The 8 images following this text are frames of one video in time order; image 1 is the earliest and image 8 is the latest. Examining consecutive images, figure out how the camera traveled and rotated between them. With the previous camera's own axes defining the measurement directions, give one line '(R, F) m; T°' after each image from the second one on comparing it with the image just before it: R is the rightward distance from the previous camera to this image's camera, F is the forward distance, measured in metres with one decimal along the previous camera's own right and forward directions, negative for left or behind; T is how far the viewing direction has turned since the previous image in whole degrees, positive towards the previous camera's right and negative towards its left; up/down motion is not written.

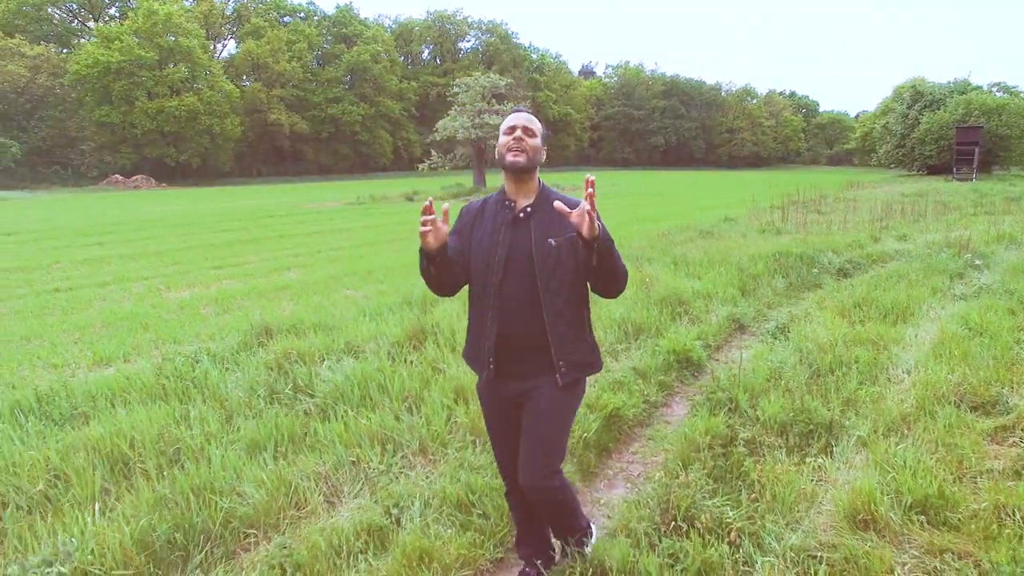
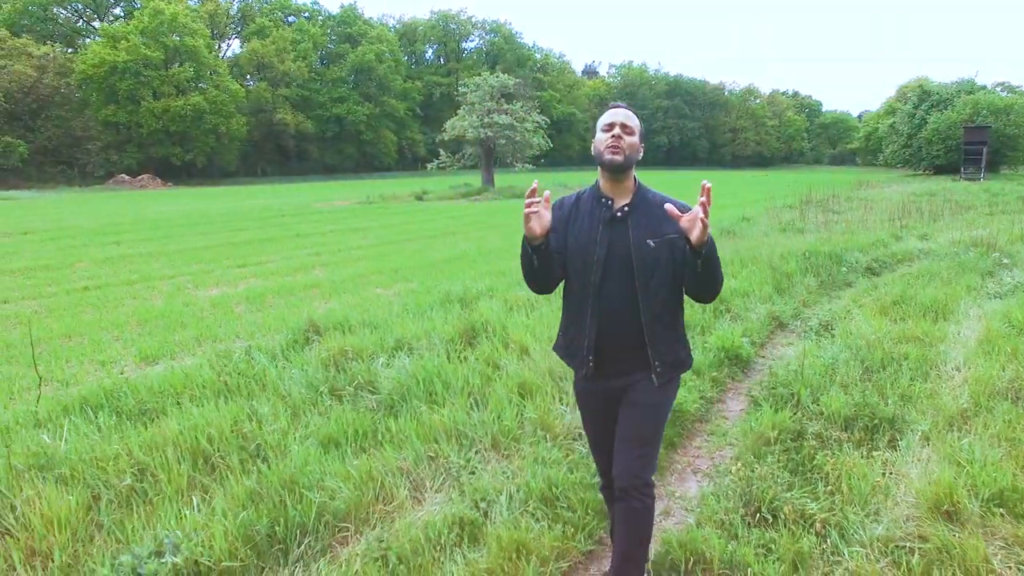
(-0.4, -0.1) m; 0°
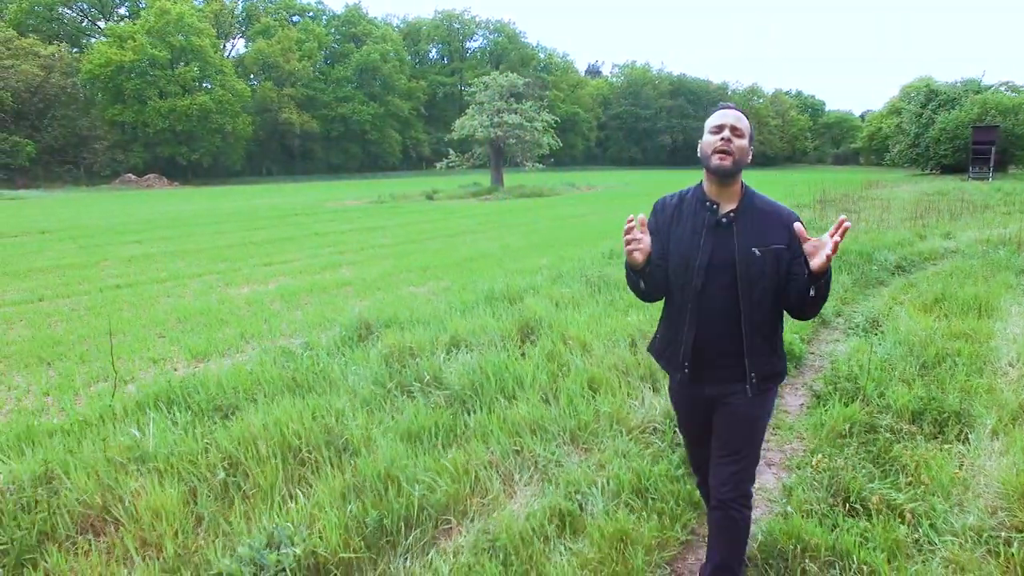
(-0.4, -0.1) m; 0°
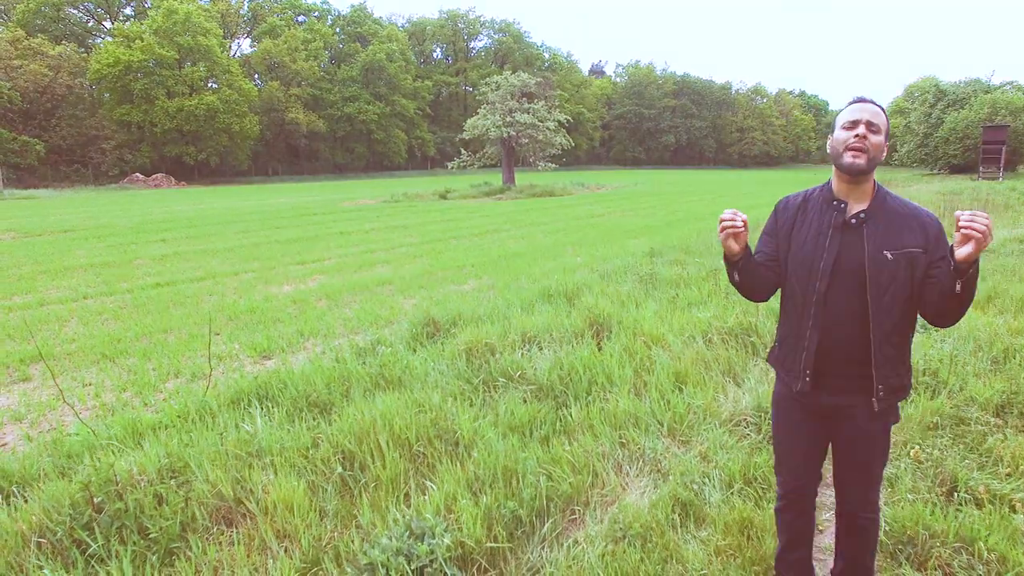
(-0.5, -0.1) m; 0°
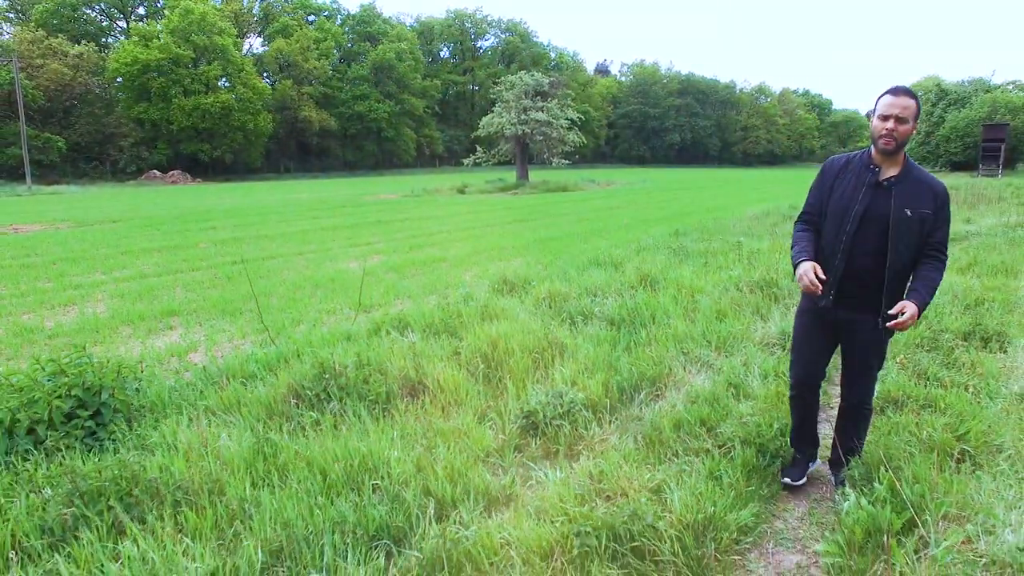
(-0.6, -1.4) m; 0°
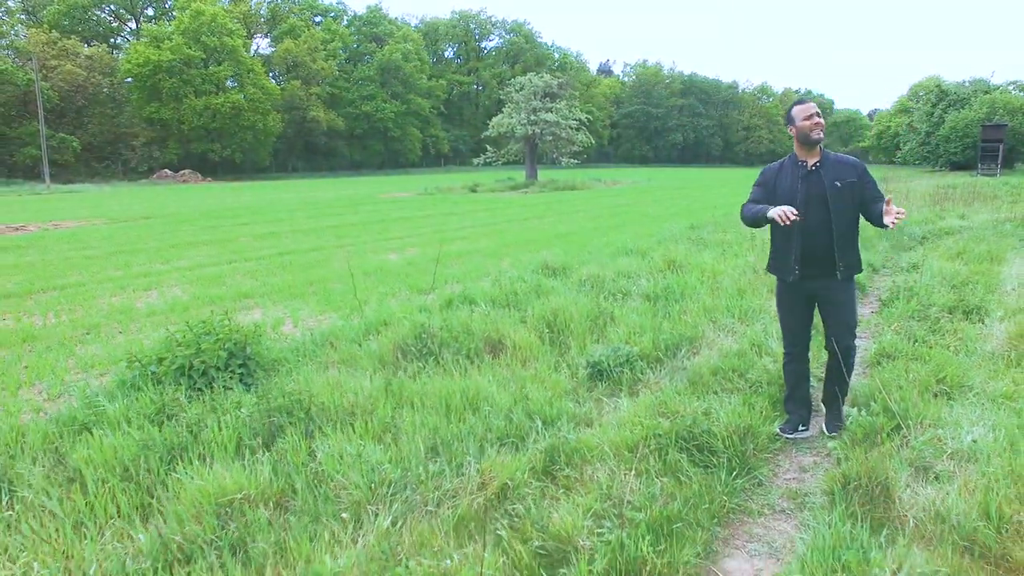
(-0.4, -1.0) m; 0°
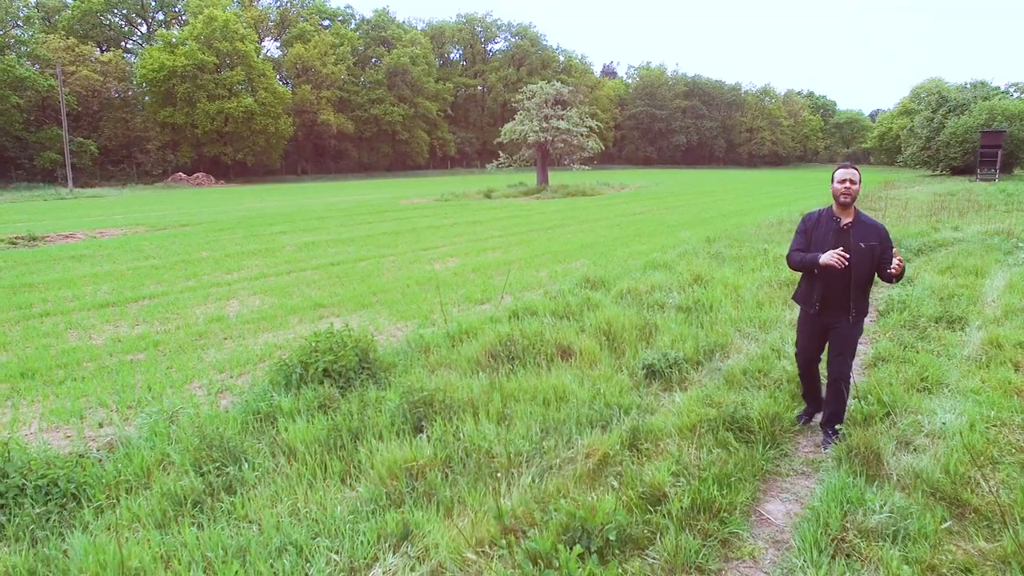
(-0.6, -1.3) m; 0°
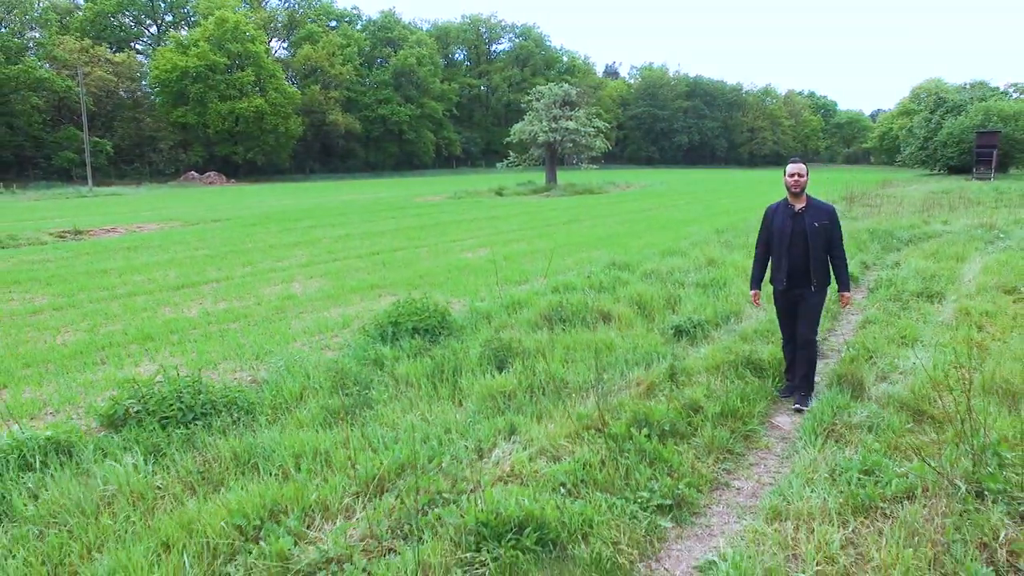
(-0.5, -1.4) m; 0°
